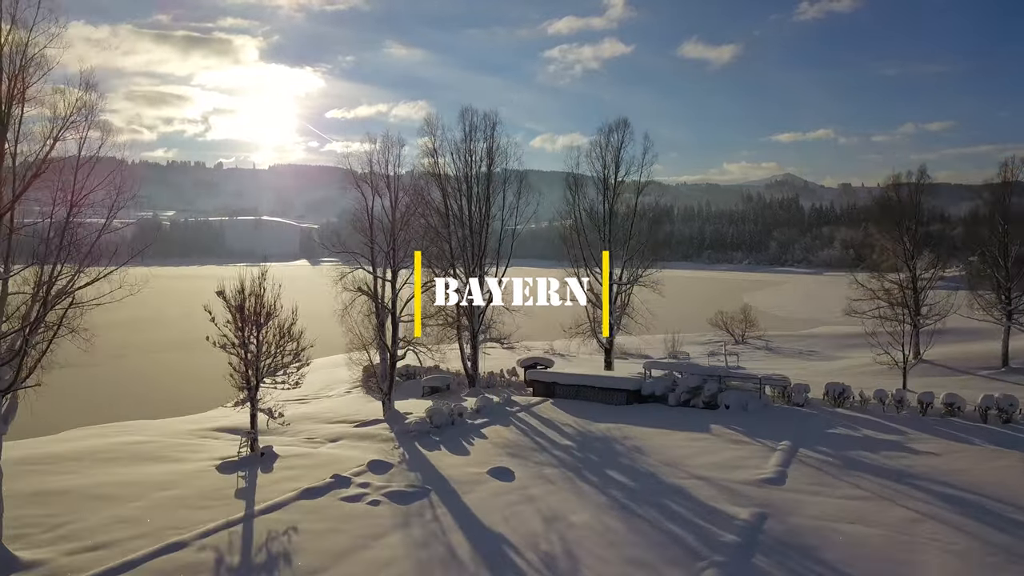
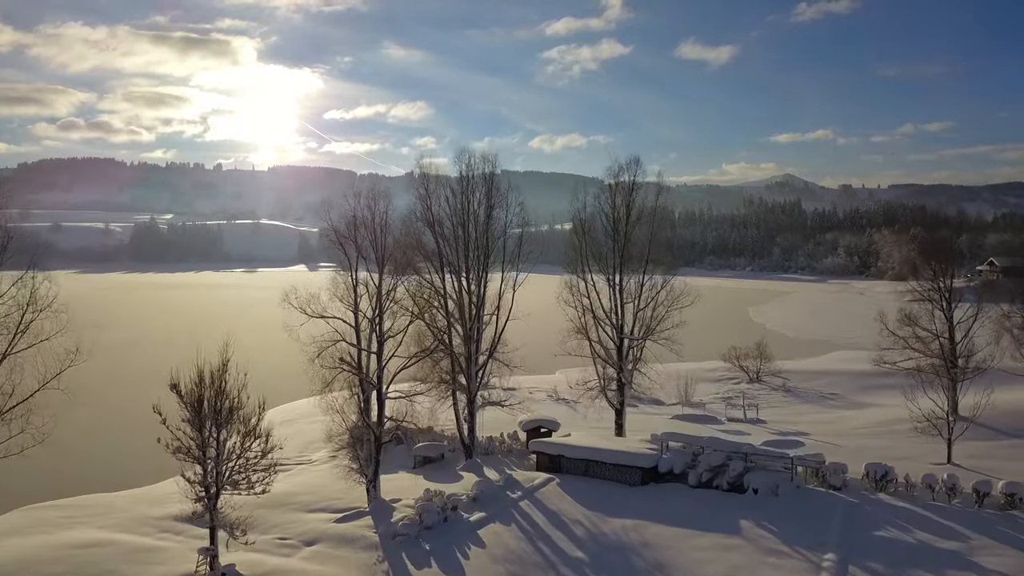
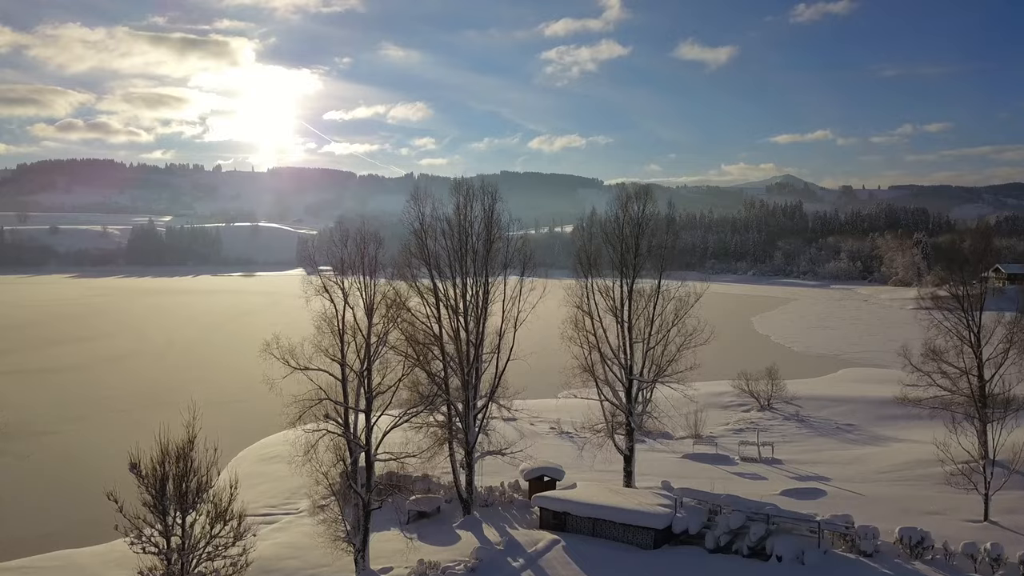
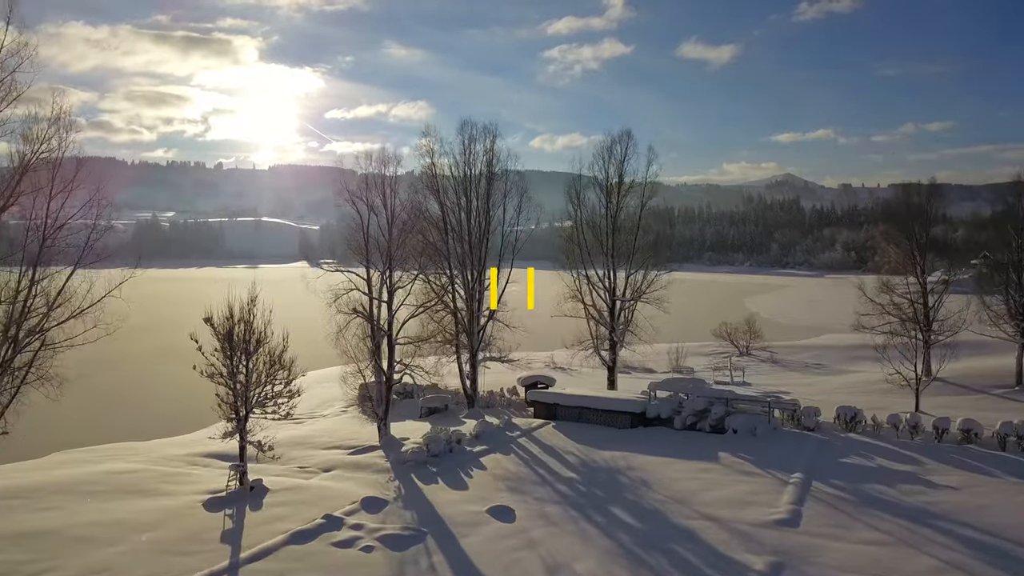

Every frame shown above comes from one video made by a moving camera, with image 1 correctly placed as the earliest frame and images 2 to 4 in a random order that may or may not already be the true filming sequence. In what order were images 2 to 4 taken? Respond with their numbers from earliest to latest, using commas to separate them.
4, 2, 3
